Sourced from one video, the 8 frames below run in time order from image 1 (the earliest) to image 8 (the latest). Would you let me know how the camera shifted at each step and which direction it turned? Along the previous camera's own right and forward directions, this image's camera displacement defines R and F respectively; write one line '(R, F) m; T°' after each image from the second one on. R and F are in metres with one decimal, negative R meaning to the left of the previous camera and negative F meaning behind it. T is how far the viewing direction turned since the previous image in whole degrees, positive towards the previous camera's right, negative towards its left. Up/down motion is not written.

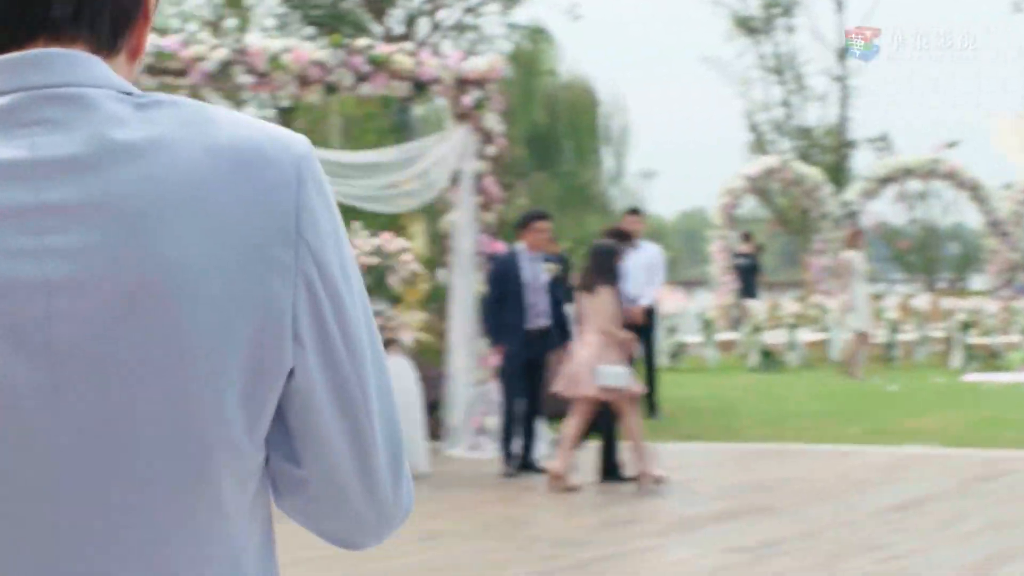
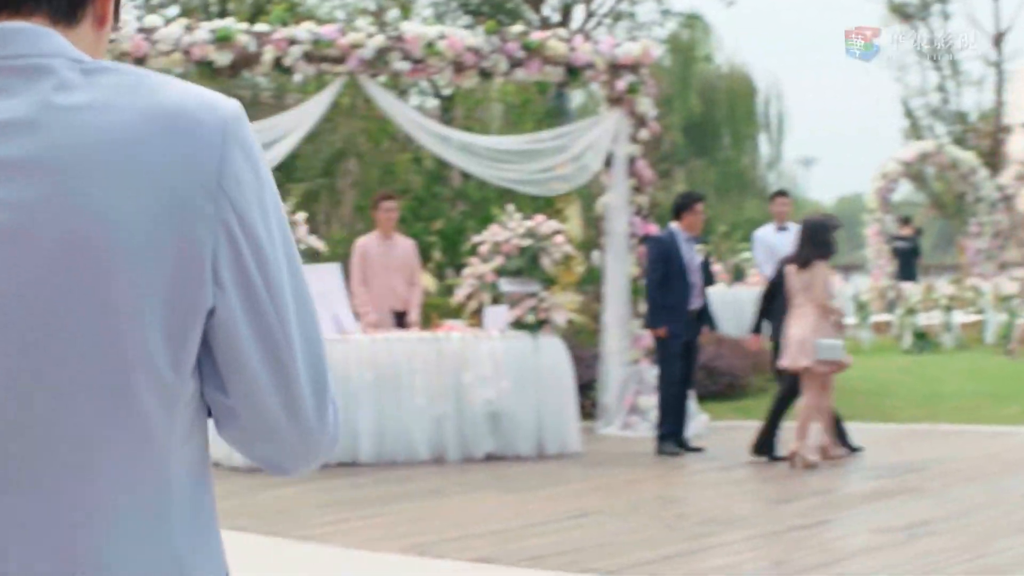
(0.0, -0.2) m; -7°
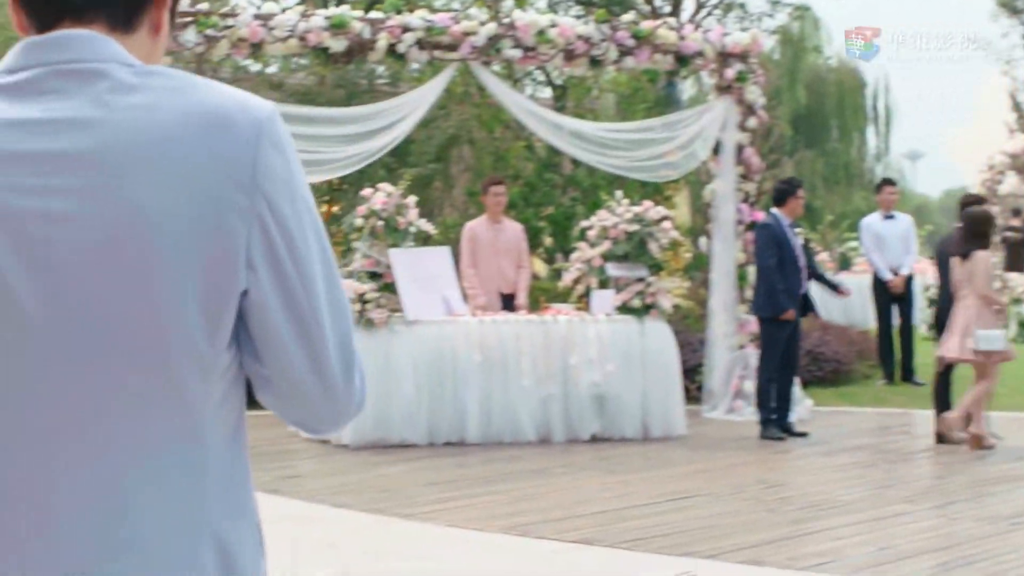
(0.0, -0.1) m; -5°
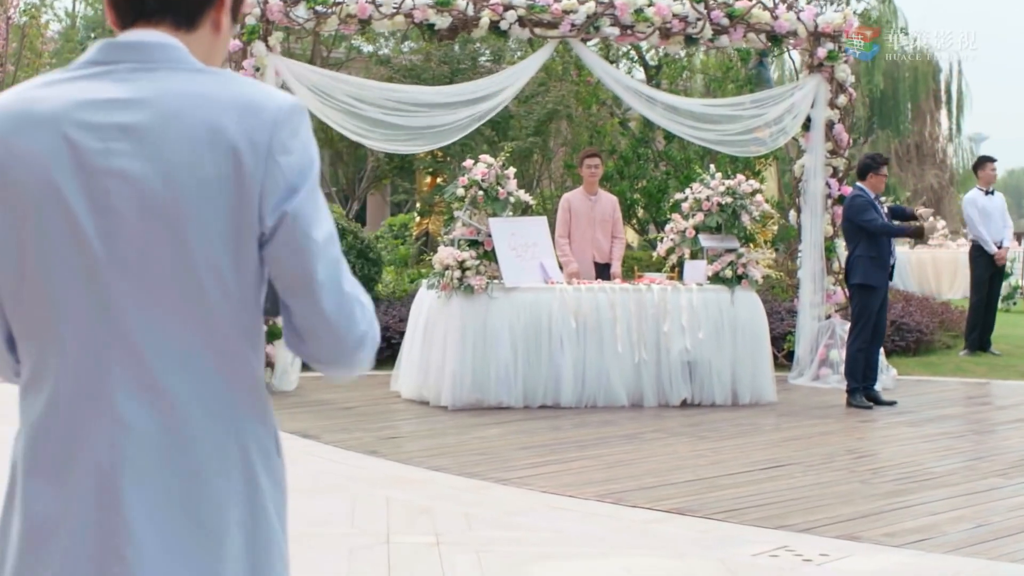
(-0.1, -0.3) m; -4°
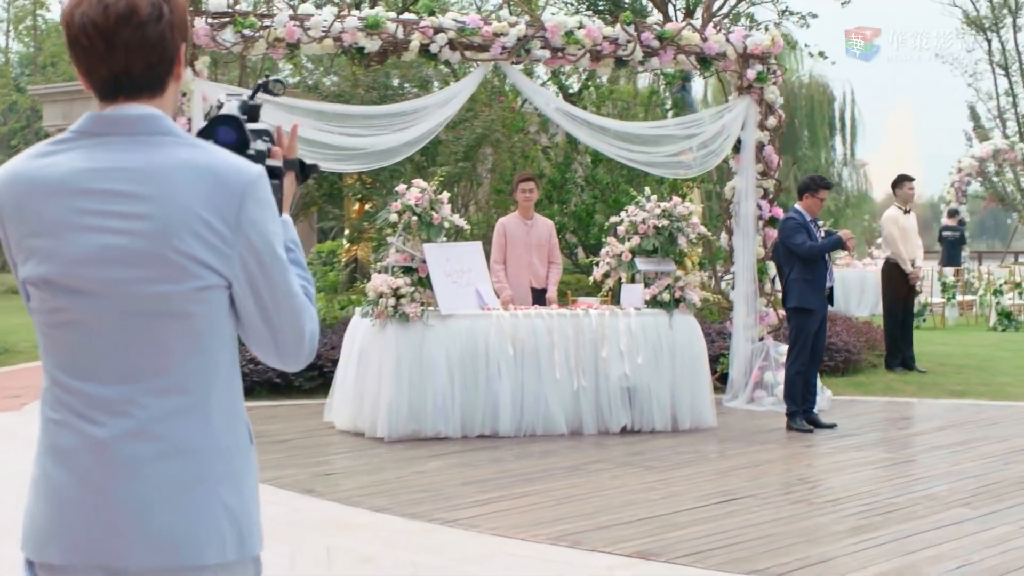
(-0.1, +0.2) m; +4°
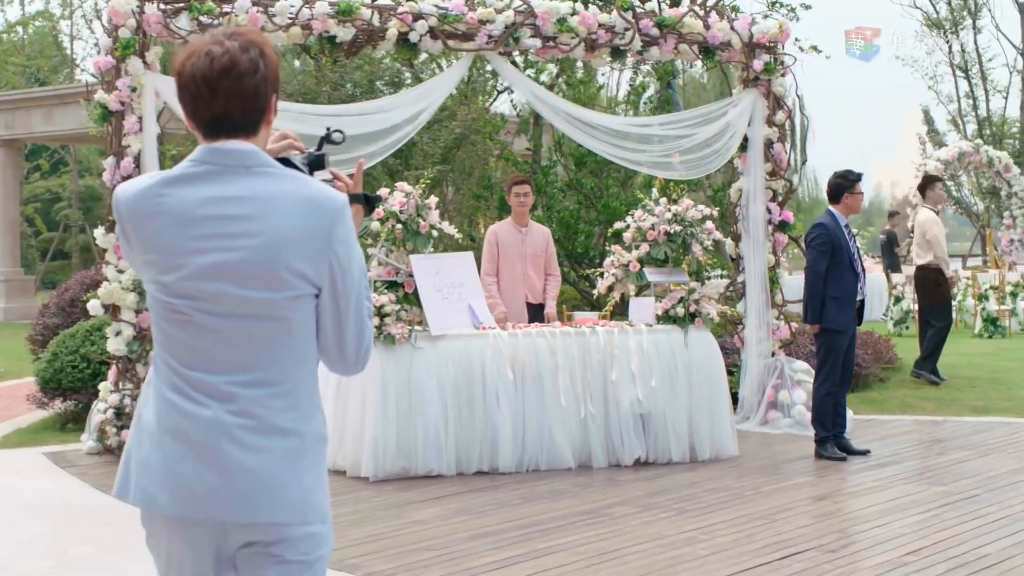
(-0.2, +0.8) m; +2°
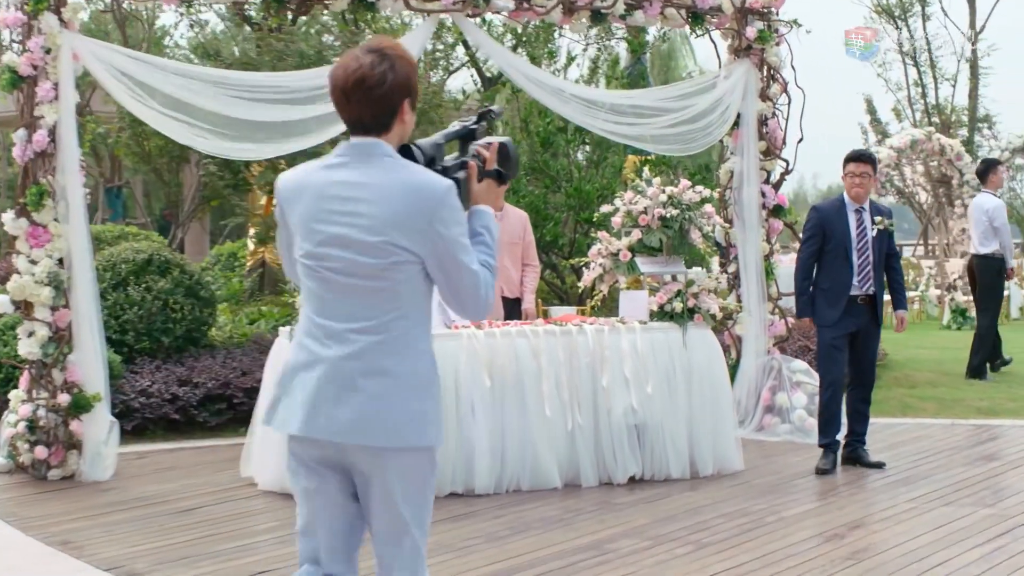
(-0.2, +0.8) m; +3°
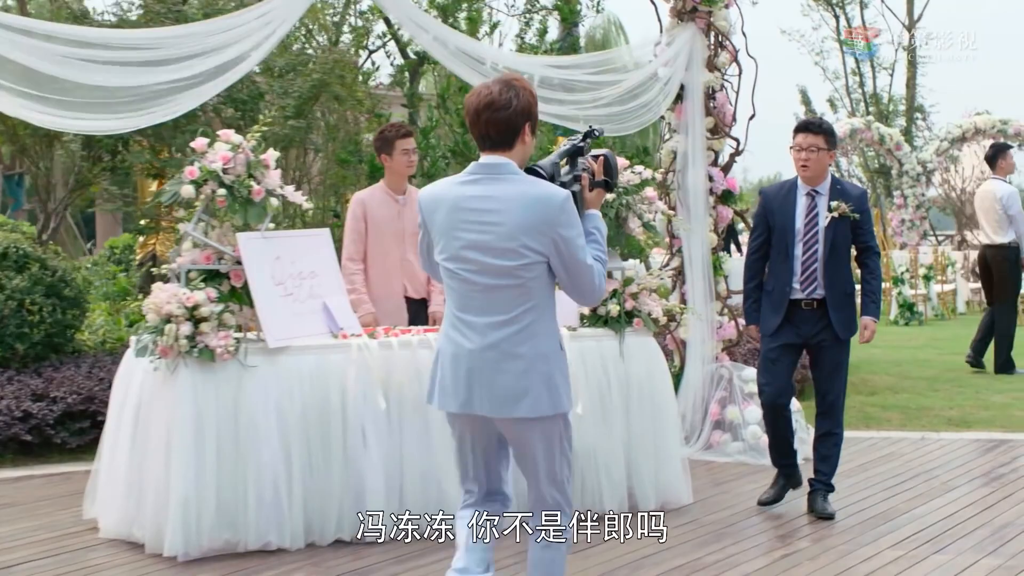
(+0.1, +0.9) m; +3°
